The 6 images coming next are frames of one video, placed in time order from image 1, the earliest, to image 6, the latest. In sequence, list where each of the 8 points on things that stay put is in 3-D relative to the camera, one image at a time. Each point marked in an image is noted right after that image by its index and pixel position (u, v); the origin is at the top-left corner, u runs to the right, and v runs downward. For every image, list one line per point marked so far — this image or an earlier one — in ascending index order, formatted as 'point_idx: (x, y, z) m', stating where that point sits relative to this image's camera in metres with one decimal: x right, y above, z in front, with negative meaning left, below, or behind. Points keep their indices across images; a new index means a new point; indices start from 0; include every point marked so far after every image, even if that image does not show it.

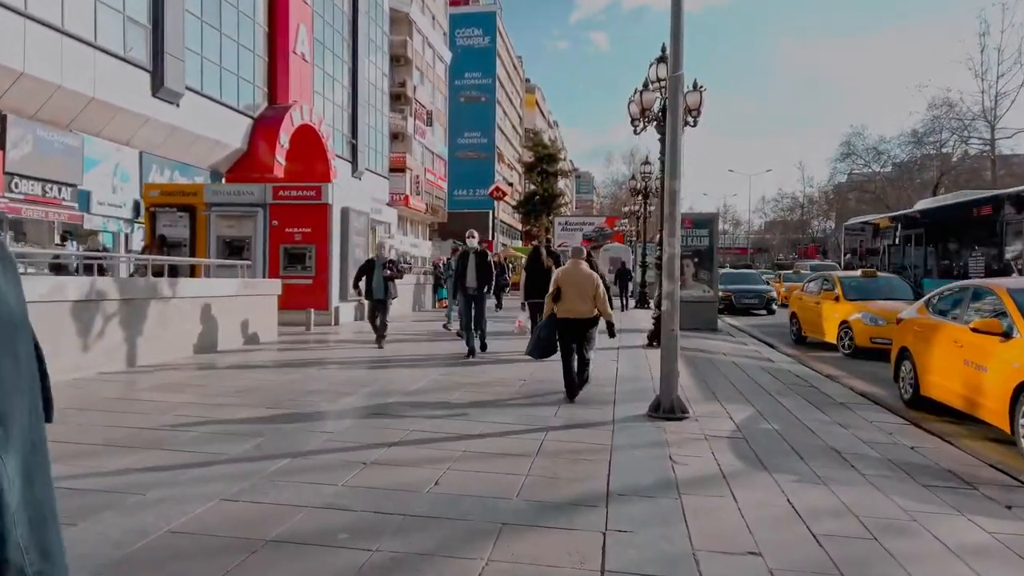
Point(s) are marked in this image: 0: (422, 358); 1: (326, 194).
0: (-1.4, -1.1, +11.8) m
1: (-4.1, +2.1, +16.5) m
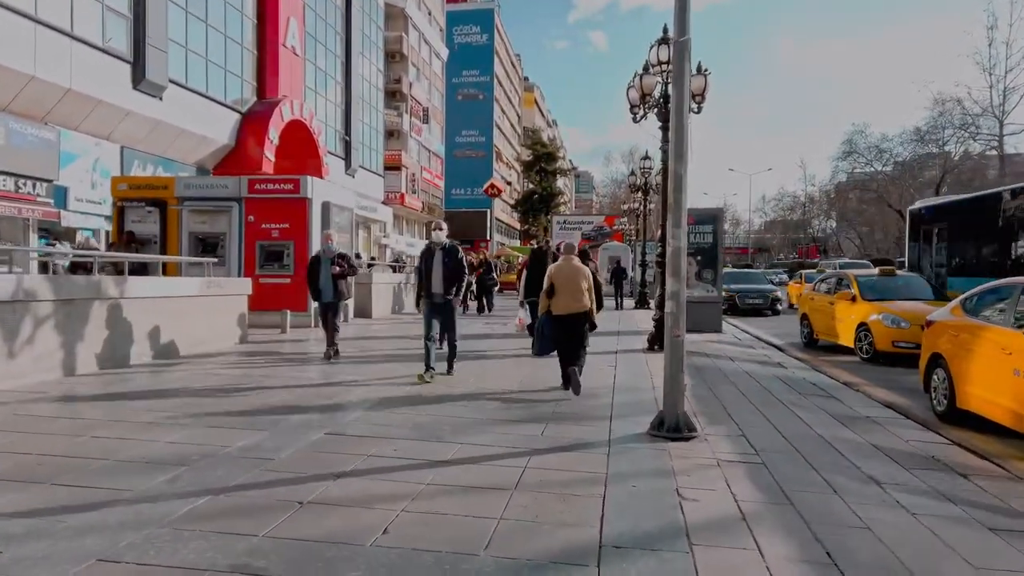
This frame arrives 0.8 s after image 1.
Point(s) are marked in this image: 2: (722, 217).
0: (-1.6, -1.1, +10.7) m
1: (-4.2, +2.1, +15.5) m
2: (+4.8, +1.7, +17.4) m
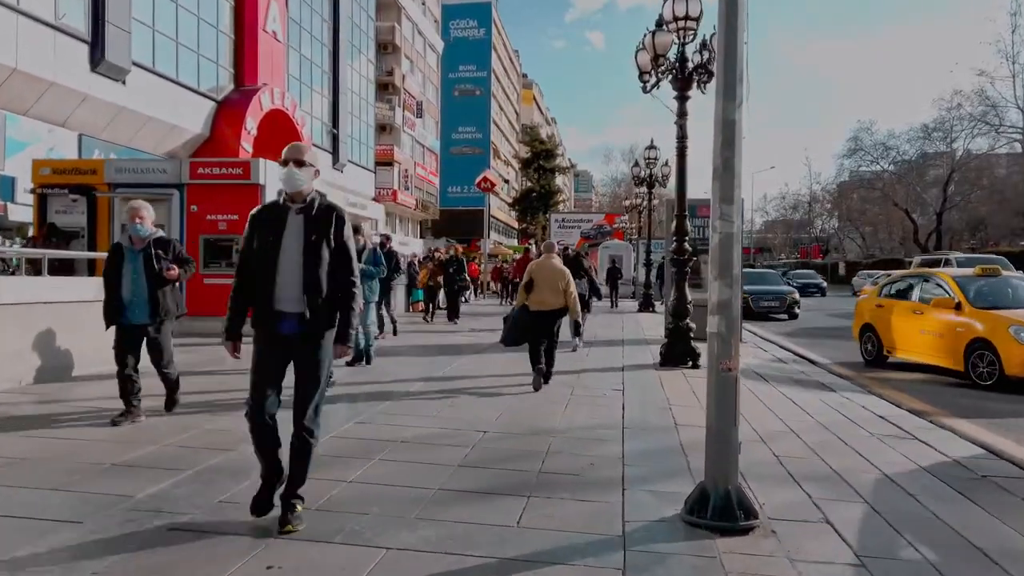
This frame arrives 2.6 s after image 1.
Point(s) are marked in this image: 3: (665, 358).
0: (-1.8, -1.1, +8.5) m
1: (-4.5, +2.0, +13.2) m
2: (+4.6, +1.6, +15.1) m
3: (+2.2, -1.0, +10.9) m
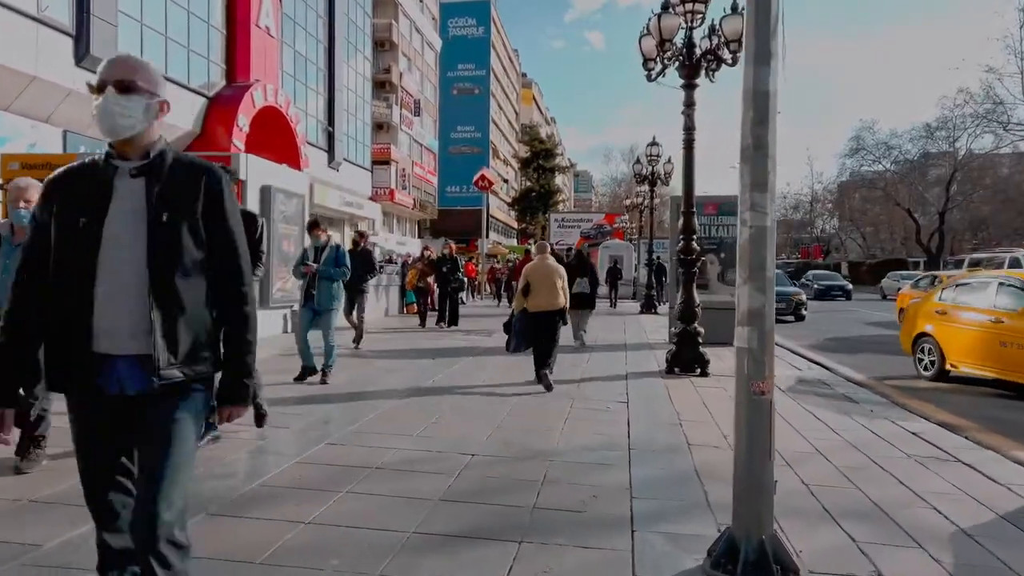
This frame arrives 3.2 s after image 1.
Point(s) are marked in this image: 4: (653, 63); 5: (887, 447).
0: (-1.8, -1.1, +7.7) m
1: (-4.5, +2.0, +12.5) m
2: (+4.5, +1.6, +14.4) m
3: (+2.2, -1.0, +10.2) m
4: (+2.0, +3.2, +10.8) m
5: (+3.1, -1.3, +6.3) m
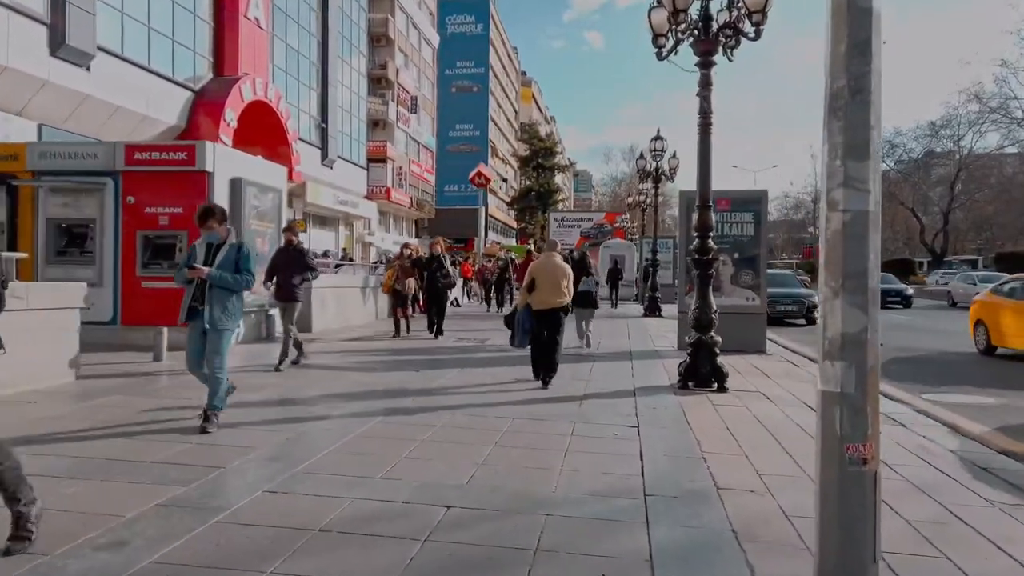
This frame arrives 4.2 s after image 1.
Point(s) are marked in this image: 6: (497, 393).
0: (-1.9, -1.2, +6.6) m
1: (-4.6, +2.0, +11.3) m
2: (+4.5, +1.5, +13.2) m
3: (+2.1, -1.1, +9.0) m
4: (+1.9, +3.2, +9.7) m
5: (+3.0, -1.4, +5.1) m
6: (-0.2, -1.2, +8.6) m
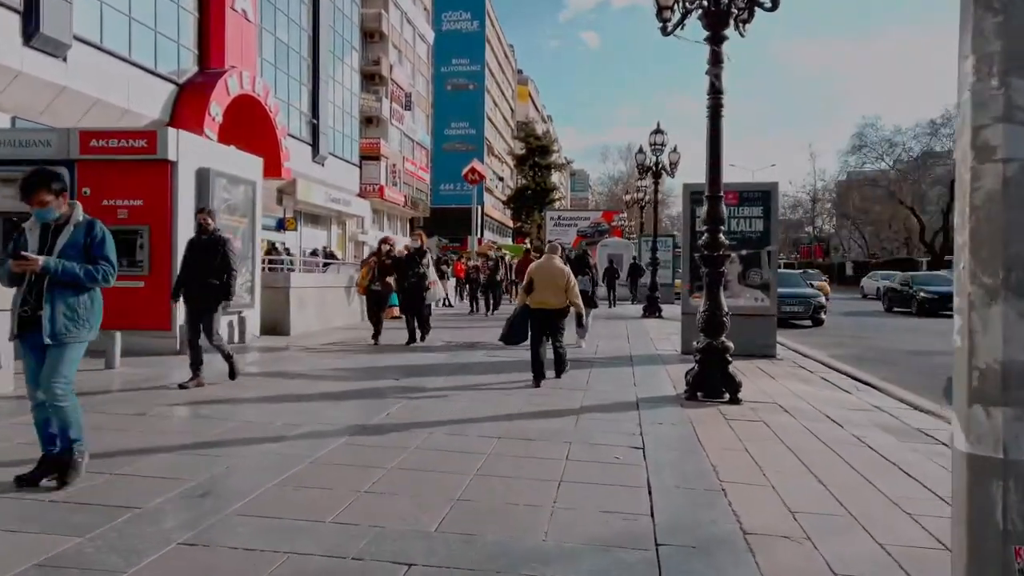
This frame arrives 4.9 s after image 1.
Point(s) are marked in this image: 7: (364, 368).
0: (-2.0, -1.2, +5.6) m
1: (-4.7, +2.0, +10.4) m
2: (+4.3, +1.5, +12.3) m
3: (+2.0, -1.1, +8.1) m
4: (+1.8, +3.2, +8.7) m
5: (+2.9, -1.4, +4.2) m
6: (-0.3, -1.2, +7.6) m
7: (-2.0, -1.1, +9.9) m
